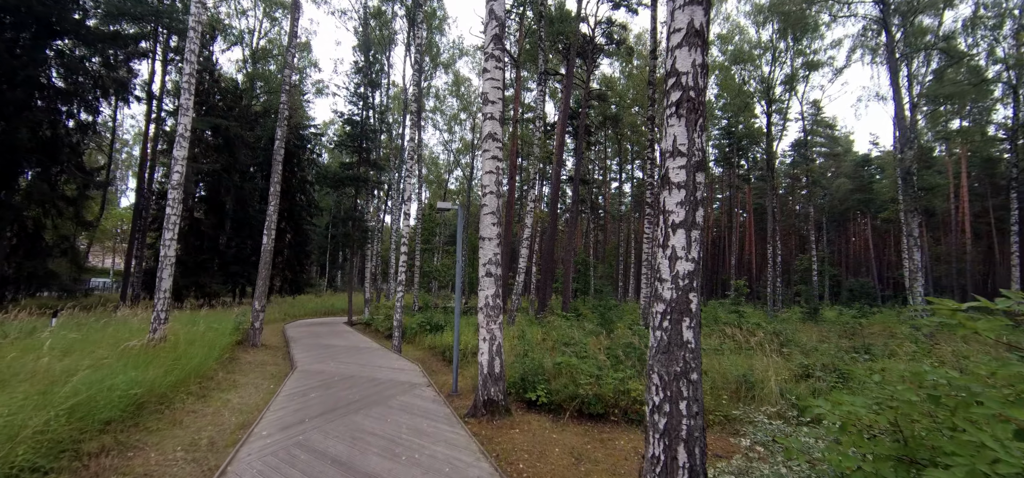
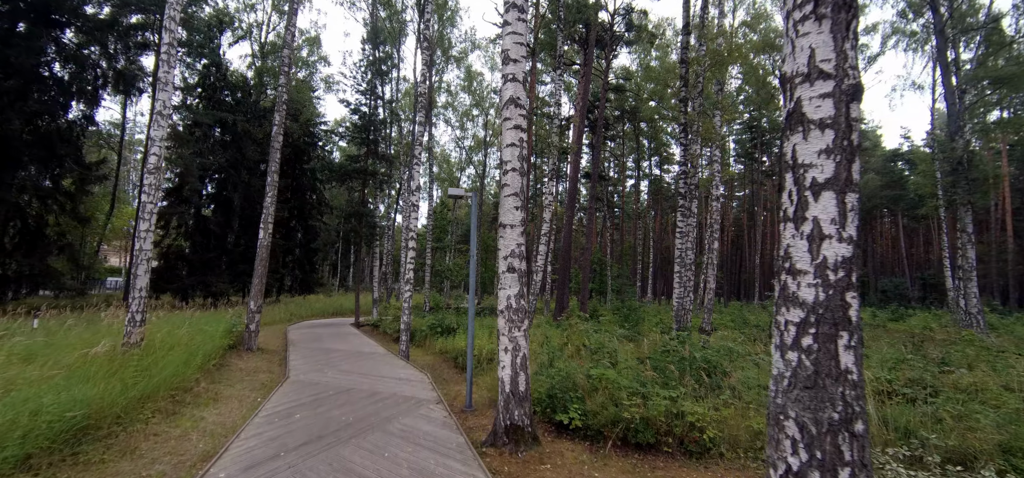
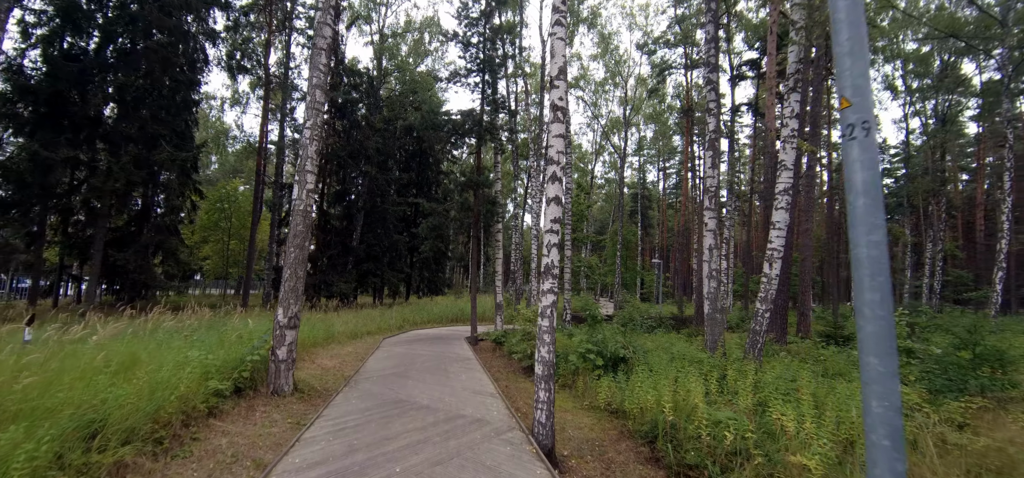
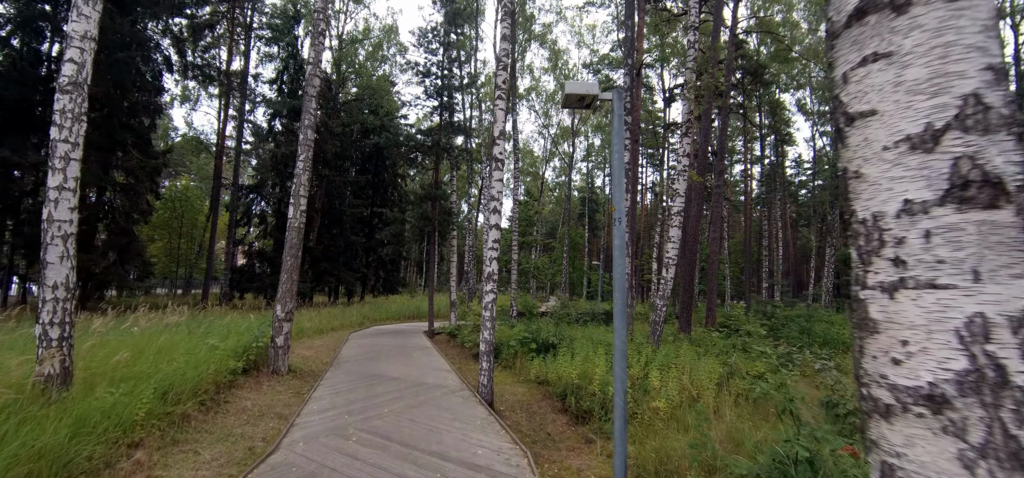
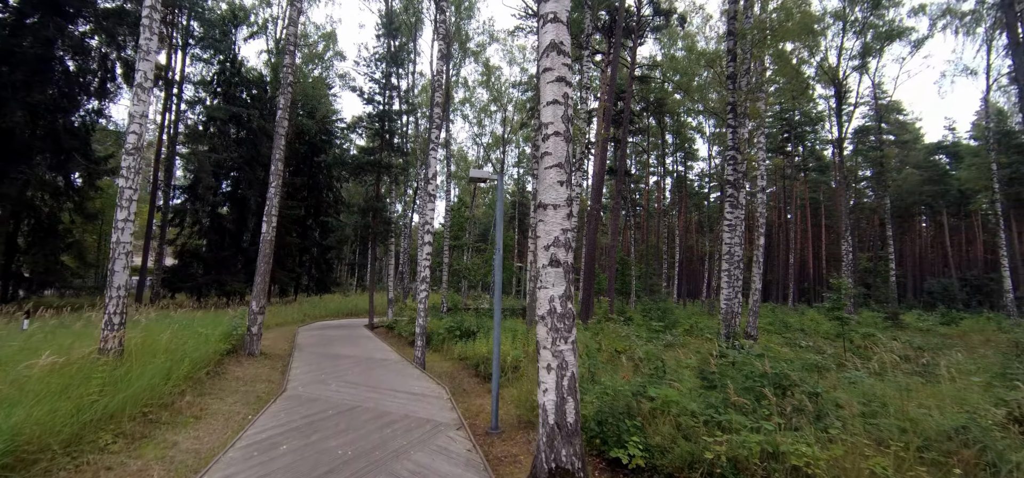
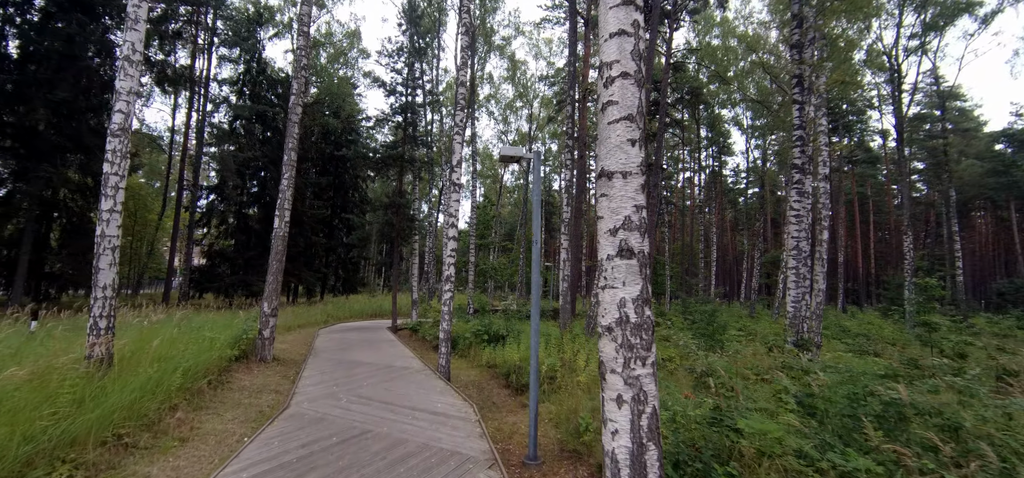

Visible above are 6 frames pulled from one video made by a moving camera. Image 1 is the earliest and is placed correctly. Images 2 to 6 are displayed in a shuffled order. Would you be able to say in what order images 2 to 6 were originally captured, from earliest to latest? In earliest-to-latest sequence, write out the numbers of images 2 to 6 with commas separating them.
2, 5, 6, 4, 3
